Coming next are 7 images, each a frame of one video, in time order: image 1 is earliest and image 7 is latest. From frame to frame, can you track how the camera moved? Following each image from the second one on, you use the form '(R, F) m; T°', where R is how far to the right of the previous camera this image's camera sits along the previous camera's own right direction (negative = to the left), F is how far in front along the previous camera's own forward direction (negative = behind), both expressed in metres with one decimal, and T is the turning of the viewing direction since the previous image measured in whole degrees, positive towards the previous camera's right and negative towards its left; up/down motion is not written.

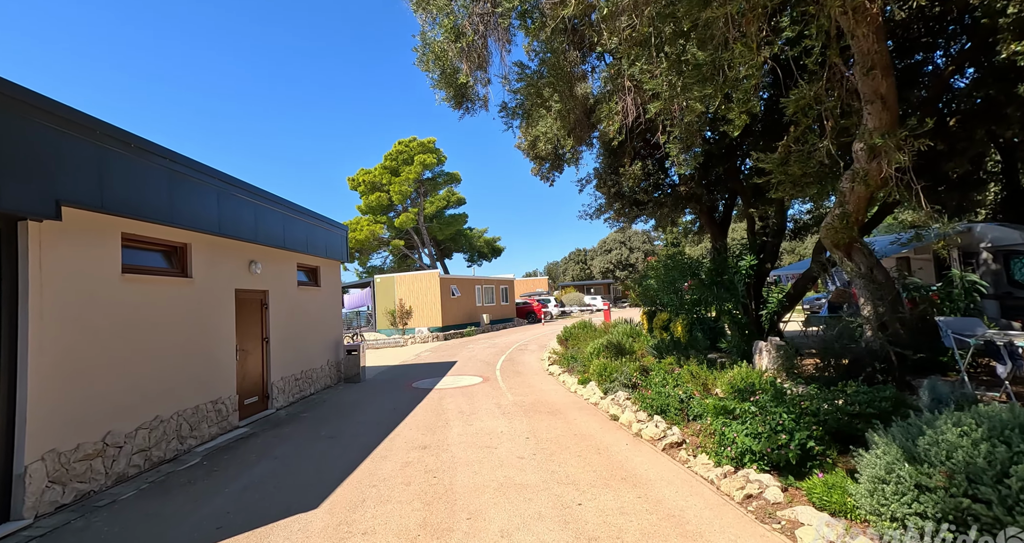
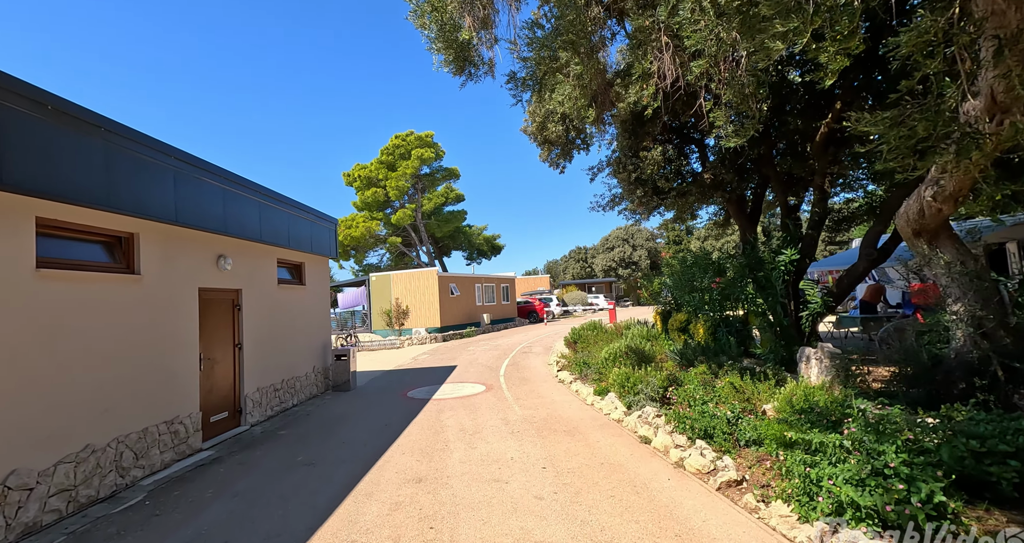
(-0.2, +1.1) m; 0°
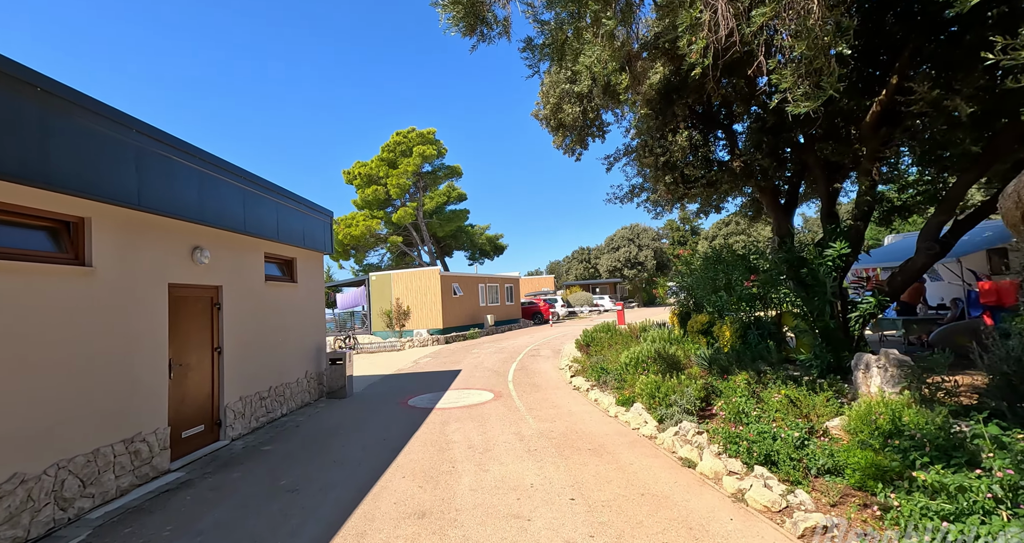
(-0.2, +0.8) m; 0°
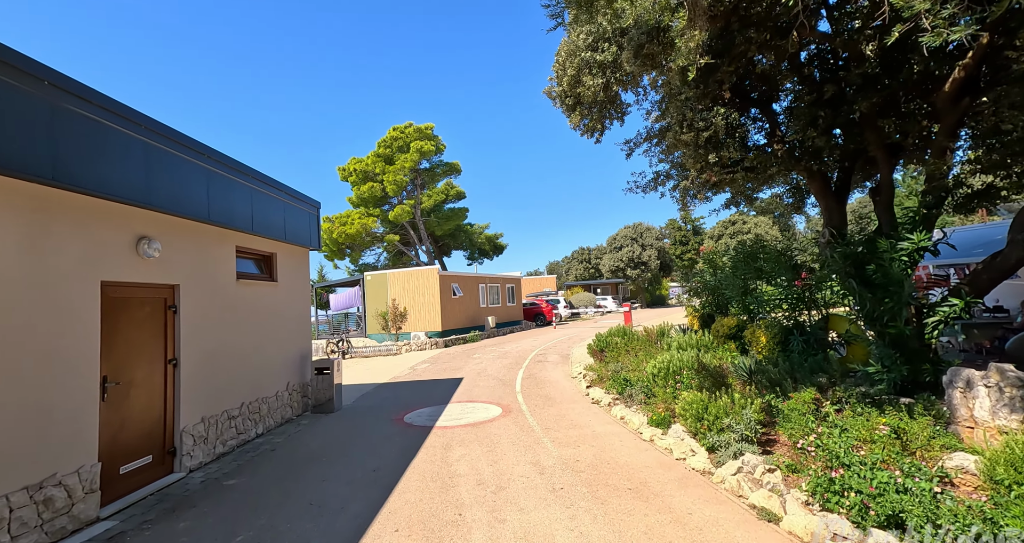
(-0.2, +1.1) m; 0°
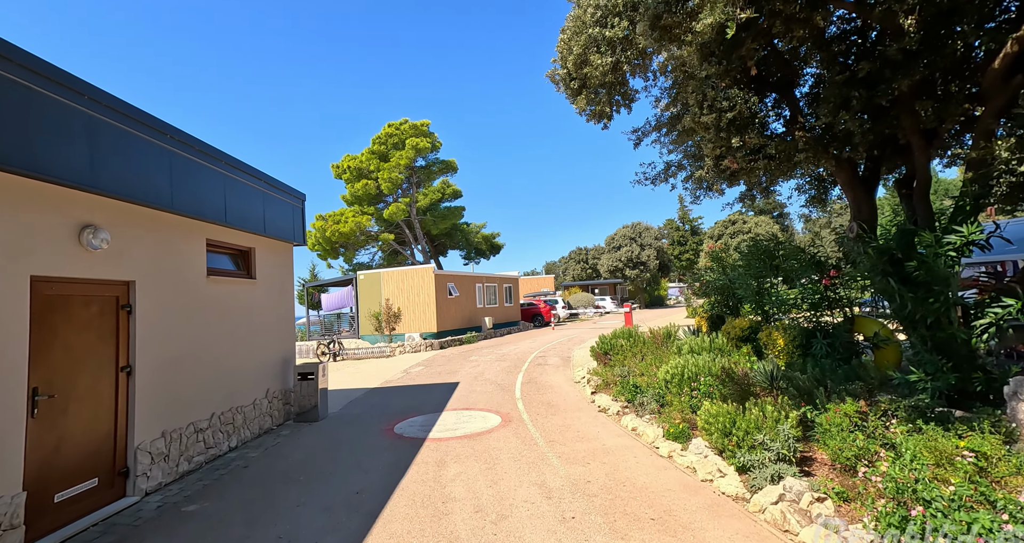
(-0.1, +0.6) m; 0°
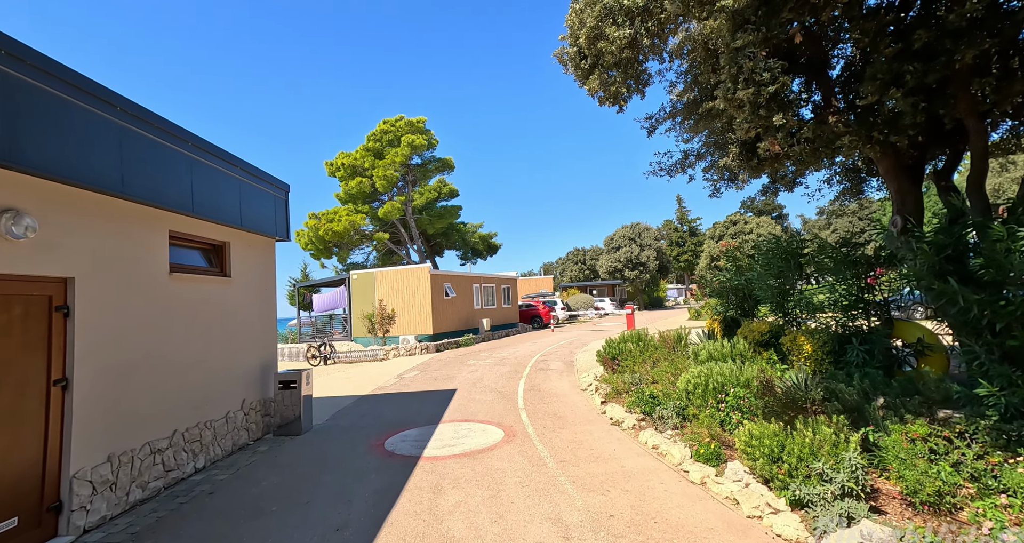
(-0.1, +0.7) m; 0°
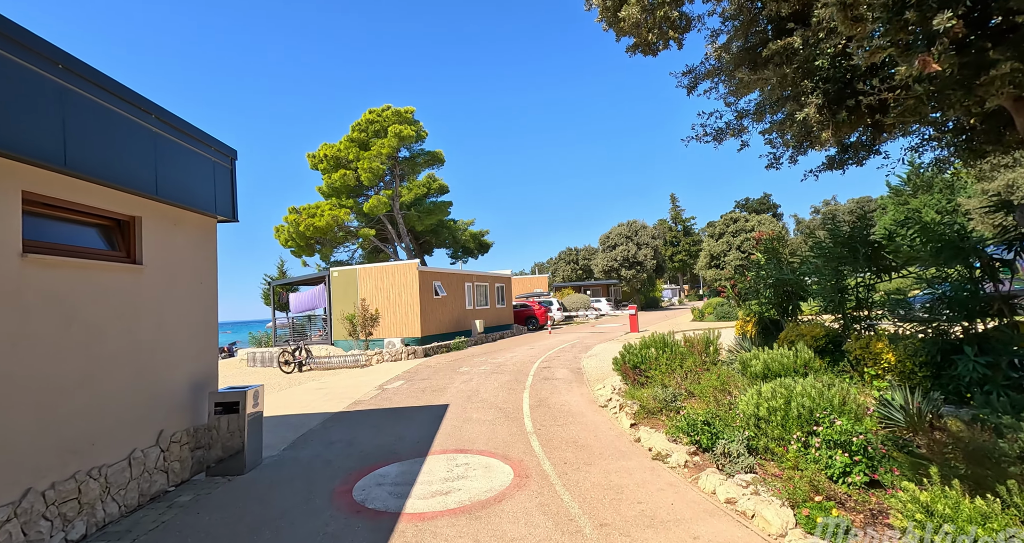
(-0.3, +1.7) m; +1°
